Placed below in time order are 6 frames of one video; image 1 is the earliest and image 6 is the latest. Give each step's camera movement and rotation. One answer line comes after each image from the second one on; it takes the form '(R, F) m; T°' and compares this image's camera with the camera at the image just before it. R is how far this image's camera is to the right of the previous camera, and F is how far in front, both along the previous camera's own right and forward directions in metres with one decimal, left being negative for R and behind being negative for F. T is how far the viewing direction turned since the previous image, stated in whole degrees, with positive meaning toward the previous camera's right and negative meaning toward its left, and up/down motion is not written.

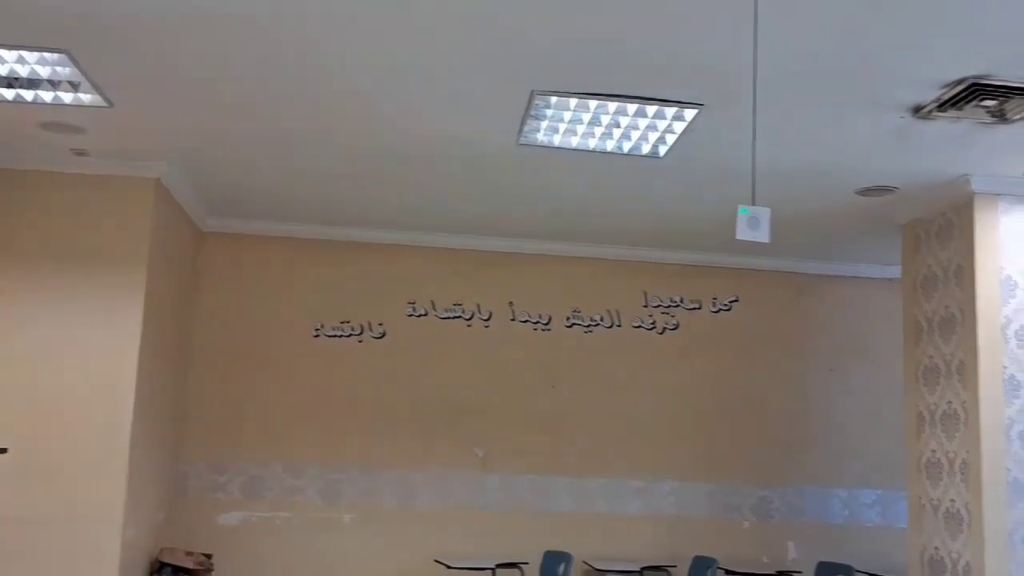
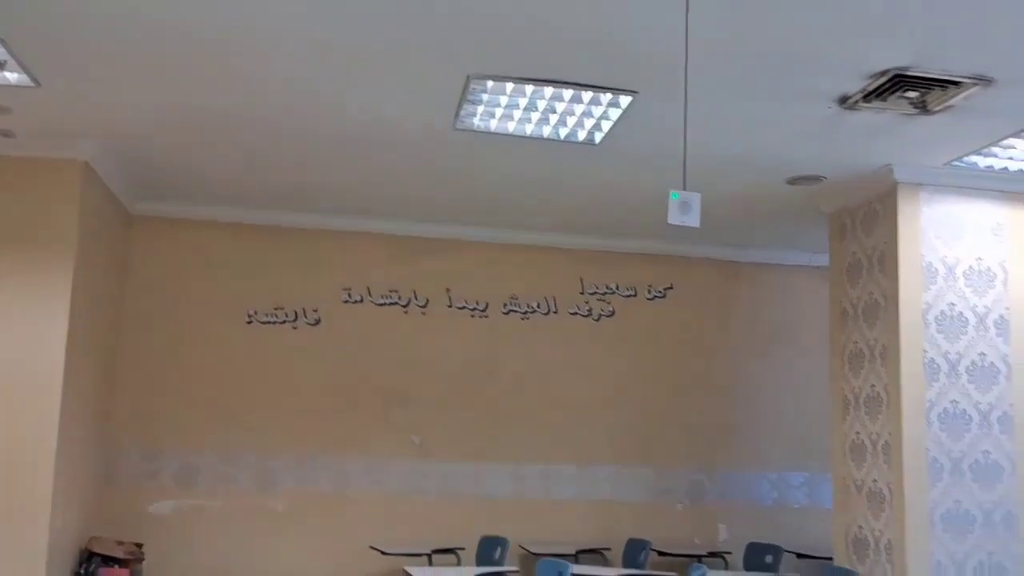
(+0.2, 0.0) m; +2°
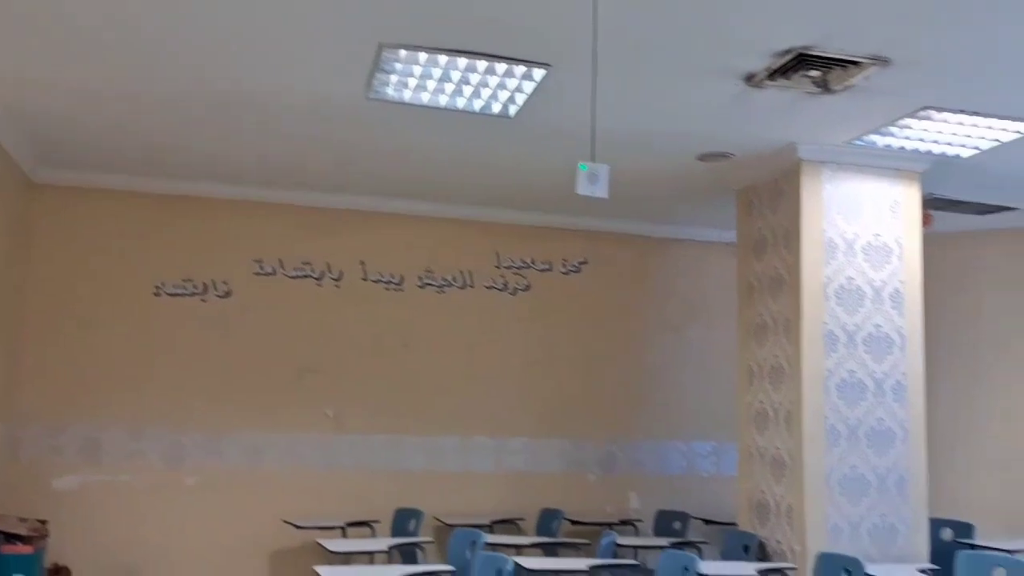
(0.0, 0.0) m; +5°
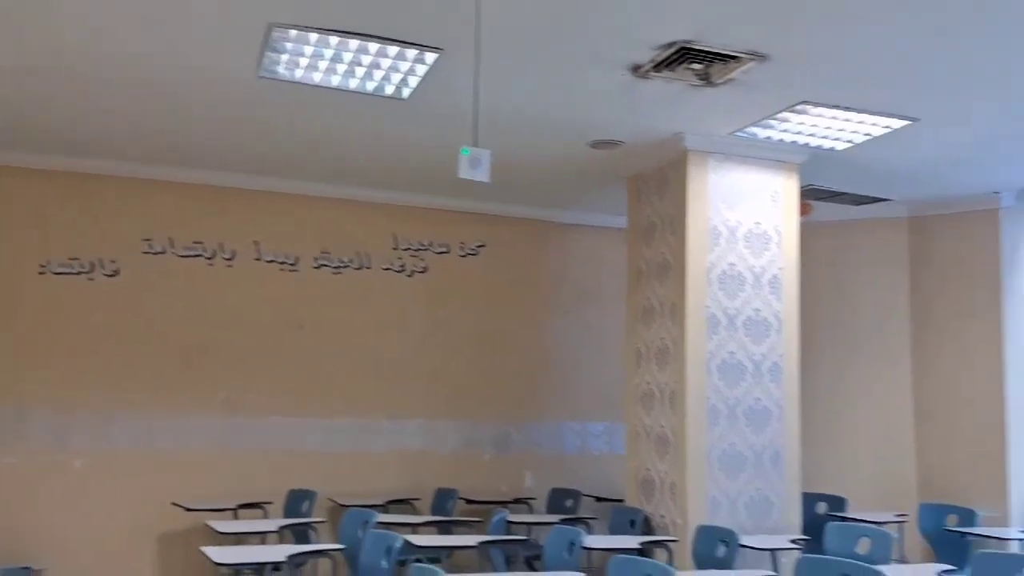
(+0.1, -0.1) m; +6°
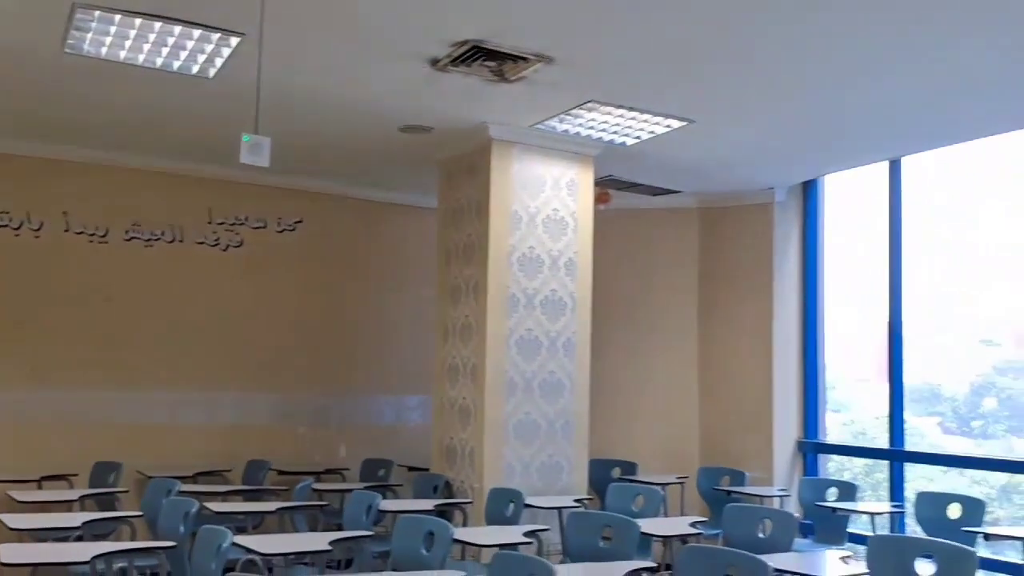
(+0.2, -0.3) m; +9°
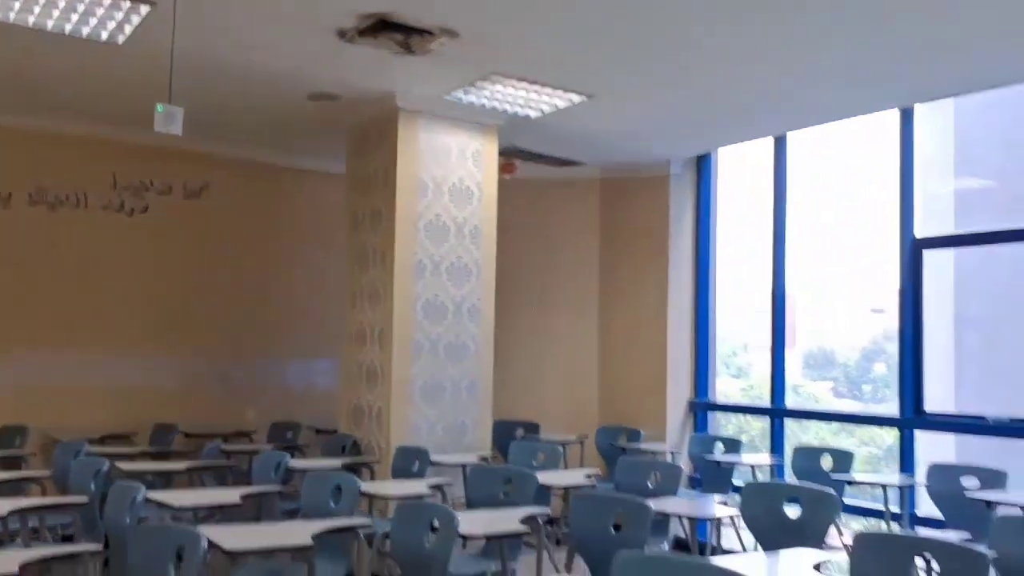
(0.0, -0.2) m; +5°
